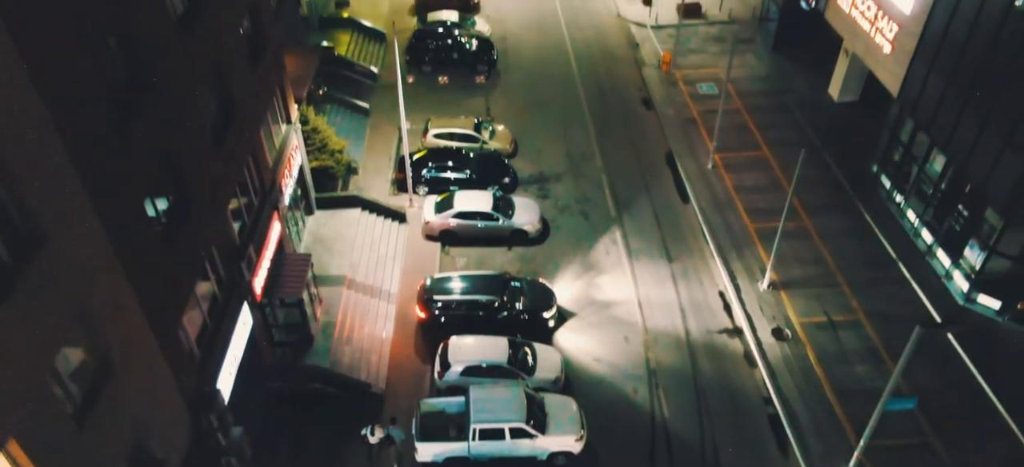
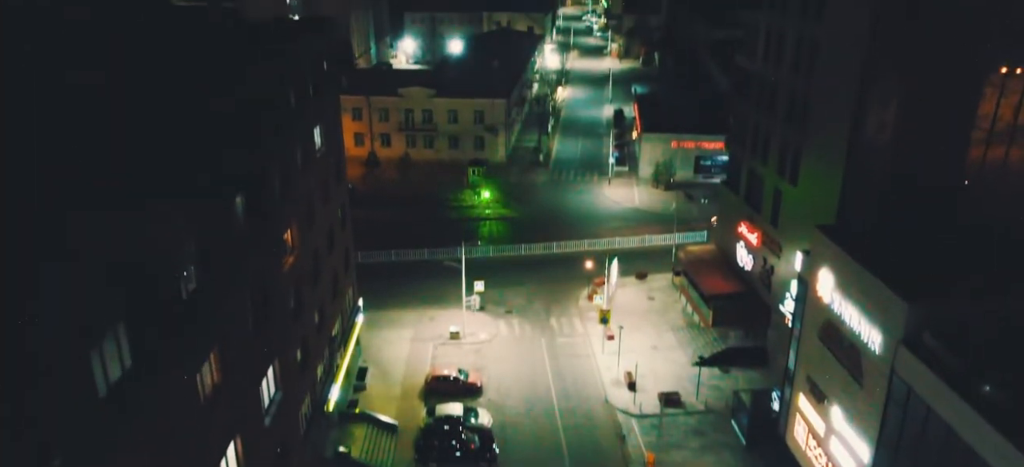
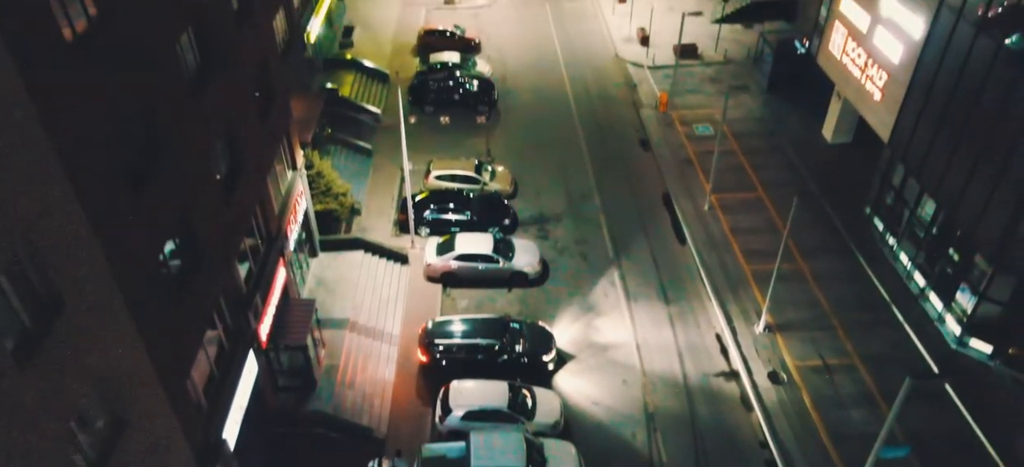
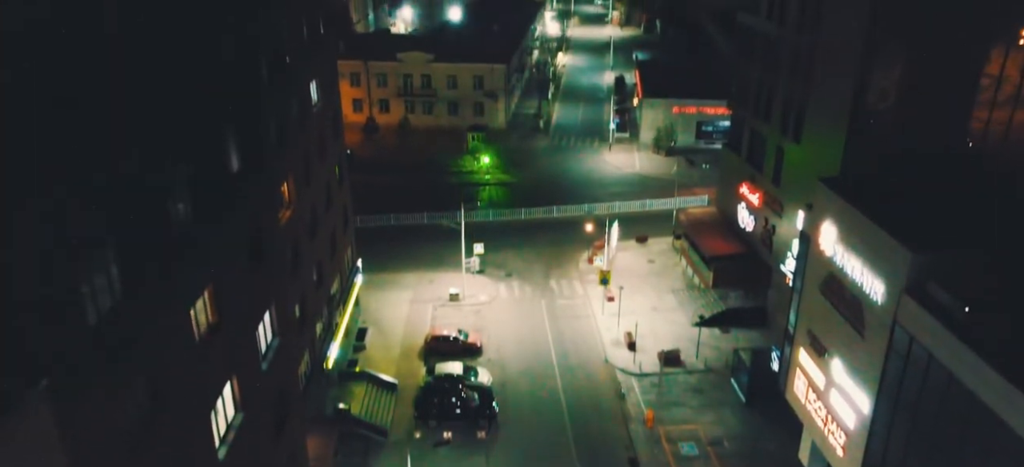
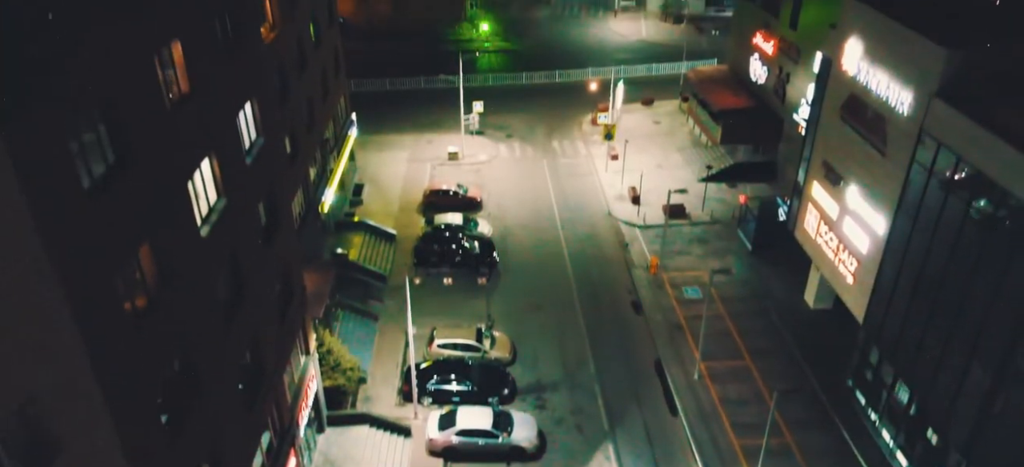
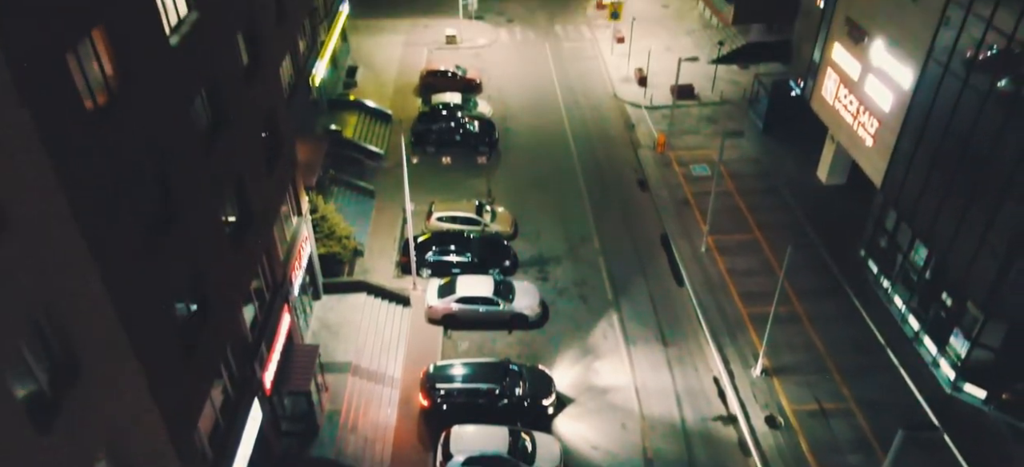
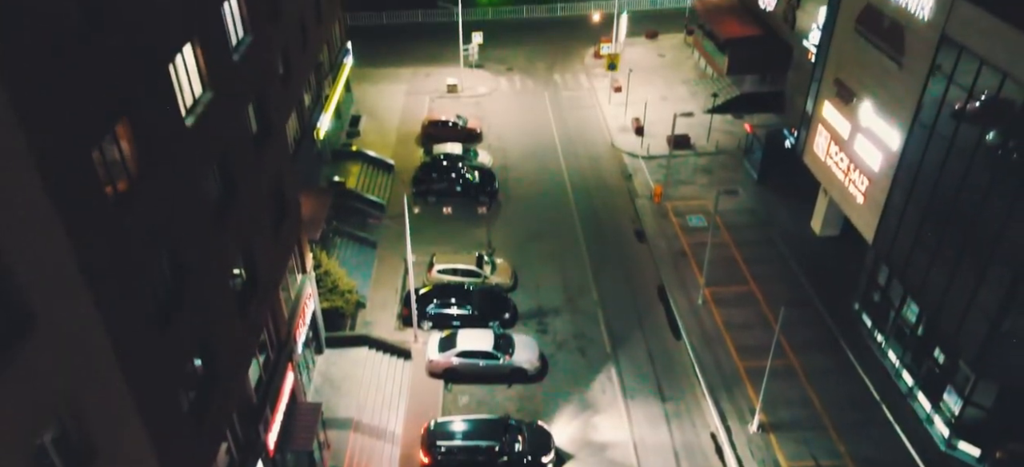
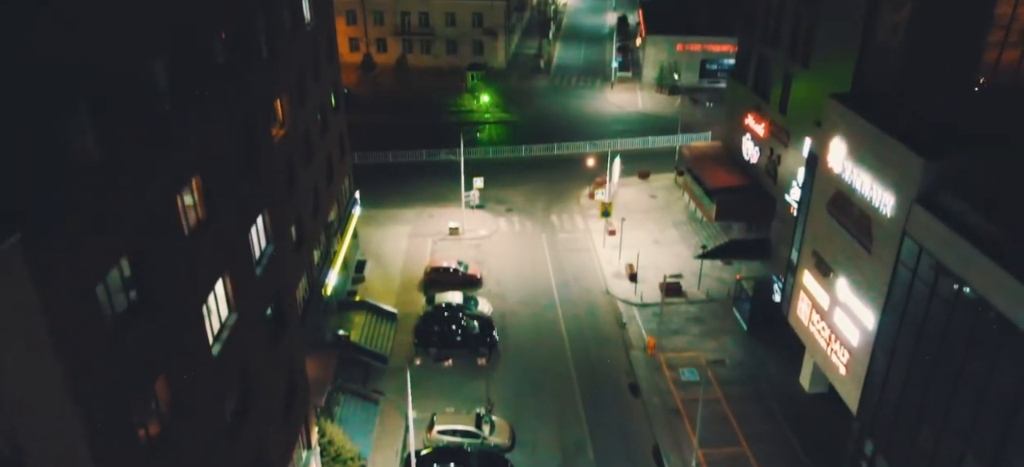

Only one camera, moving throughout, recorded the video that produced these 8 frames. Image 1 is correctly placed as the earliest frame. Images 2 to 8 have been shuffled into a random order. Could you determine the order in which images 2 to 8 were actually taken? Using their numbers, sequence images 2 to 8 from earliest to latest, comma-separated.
3, 6, 7, 5, 8, 4, 2
